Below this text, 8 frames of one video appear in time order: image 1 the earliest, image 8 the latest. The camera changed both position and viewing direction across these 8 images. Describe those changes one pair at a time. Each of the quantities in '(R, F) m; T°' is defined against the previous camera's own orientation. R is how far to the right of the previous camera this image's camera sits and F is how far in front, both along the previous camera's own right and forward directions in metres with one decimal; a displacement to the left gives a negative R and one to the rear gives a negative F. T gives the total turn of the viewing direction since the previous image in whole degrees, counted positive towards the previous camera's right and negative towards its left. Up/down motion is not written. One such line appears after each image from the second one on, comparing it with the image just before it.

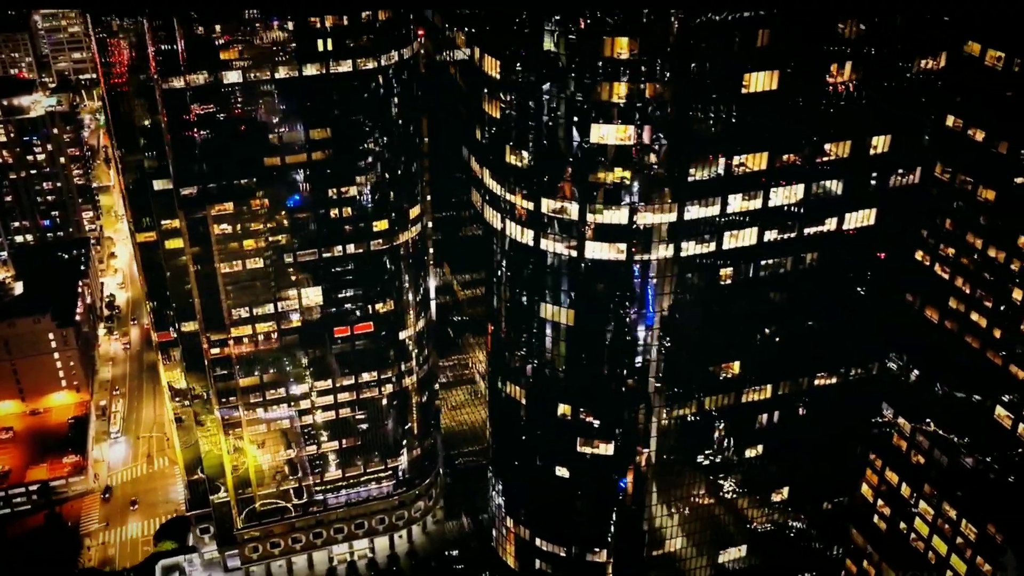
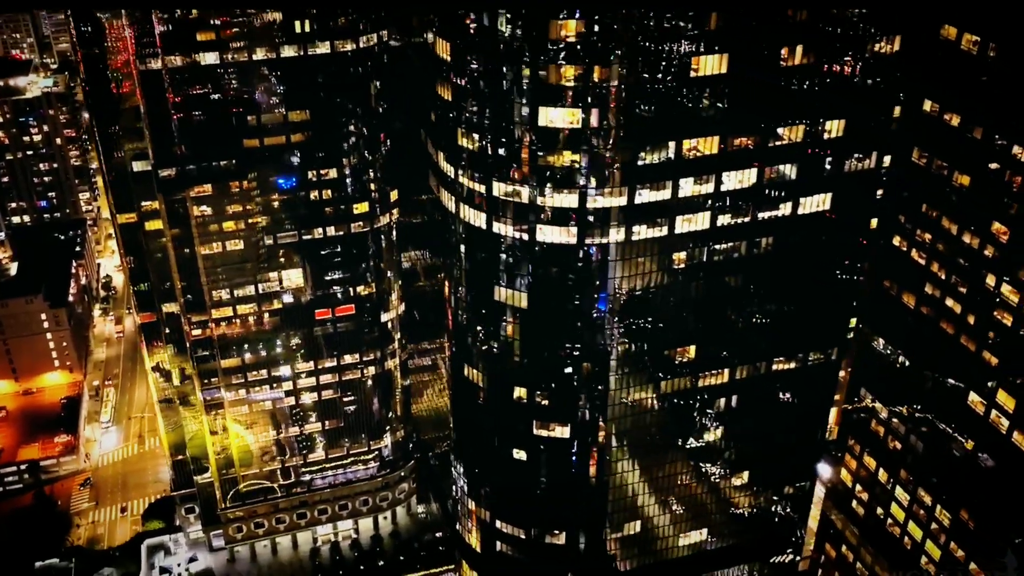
(+1.4, 0.0) m; -1°
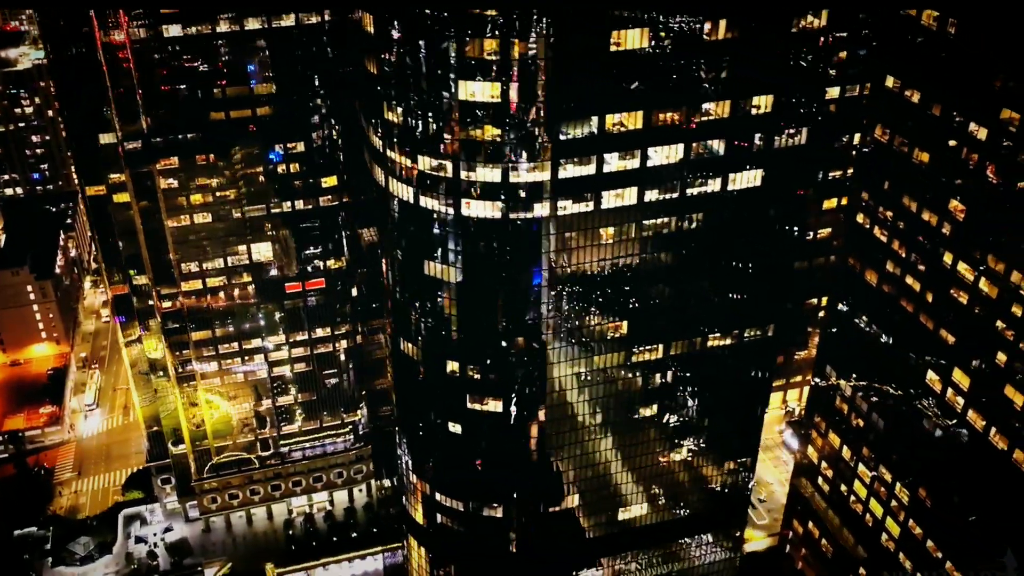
(+2.1, 0.0) m; -1°
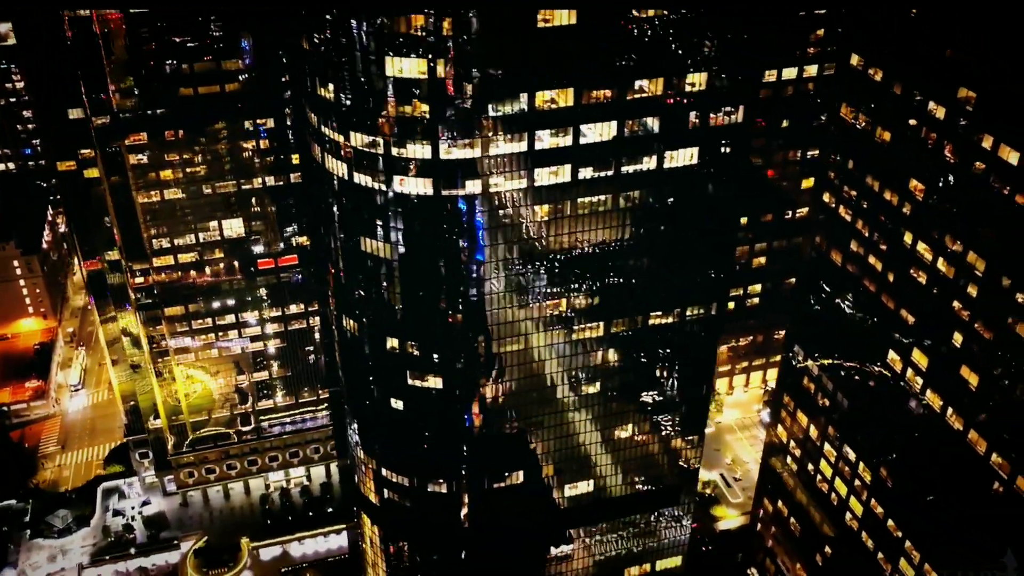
(+1.9, 0.0) m; -1°
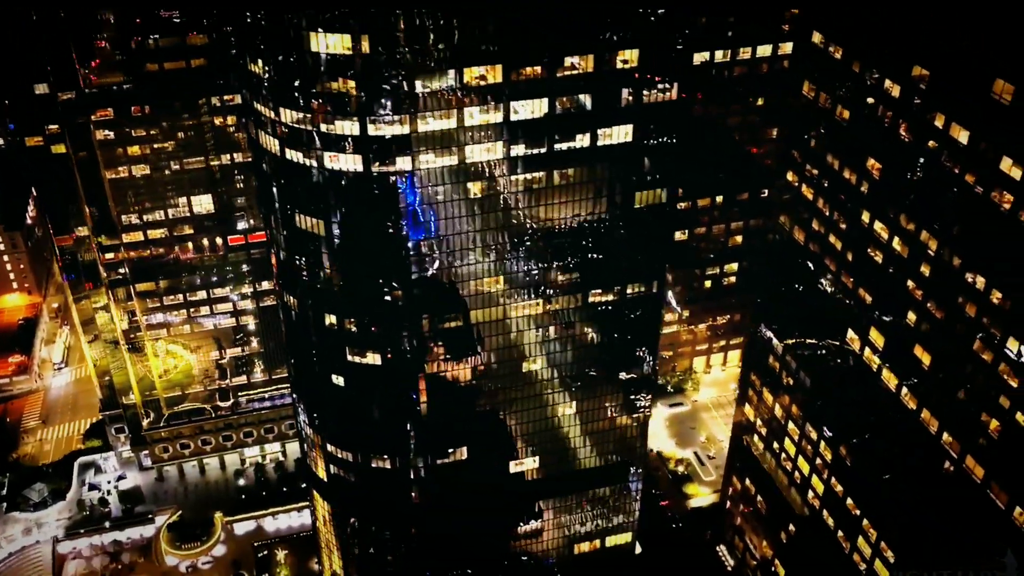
(+1.9, 0.0) m; 0°
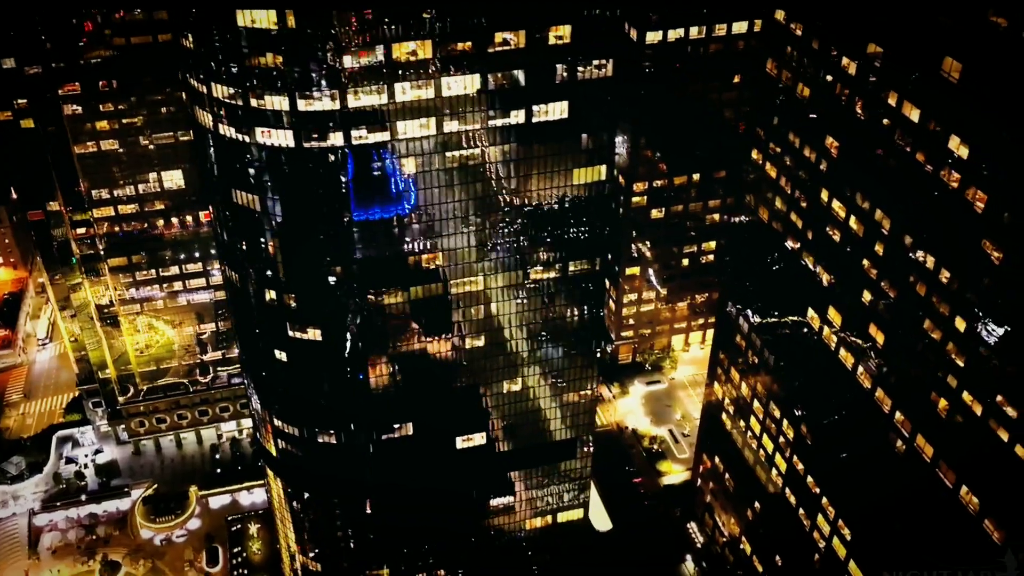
(+1.9, 0.0) m; 0°
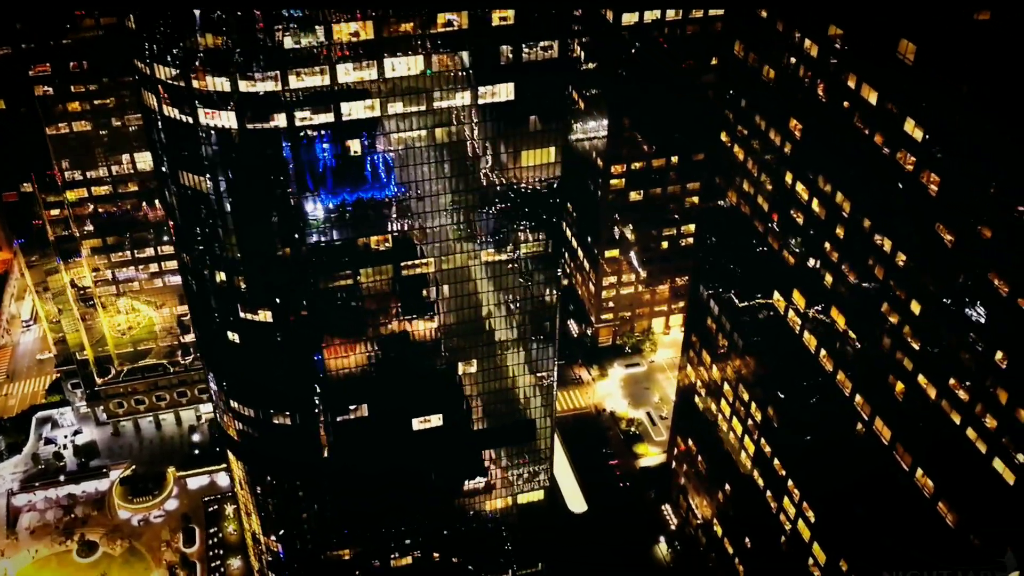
(+1.5, 0.0) m; 0°
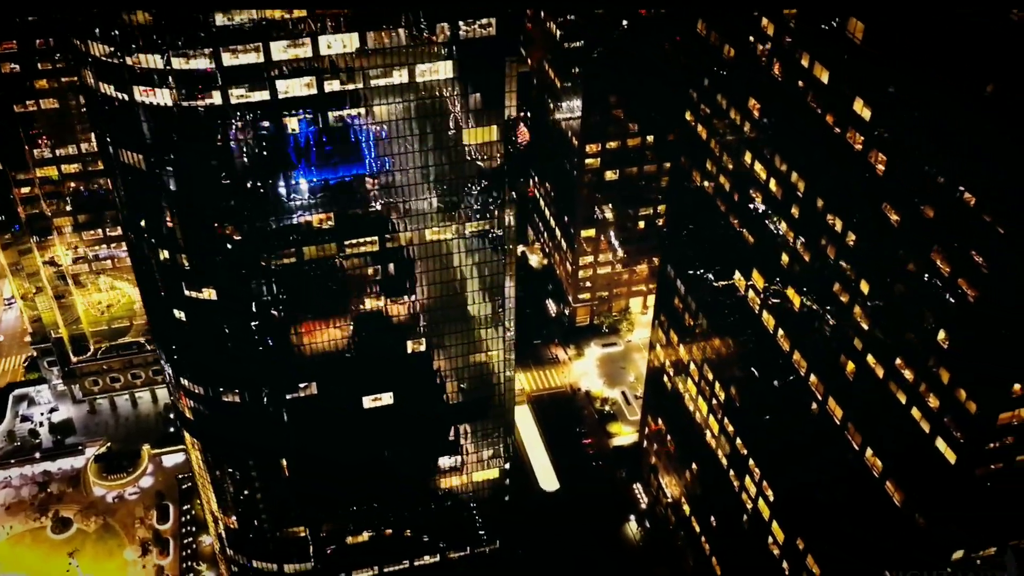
(+1.7, 0.0) m; 0°
